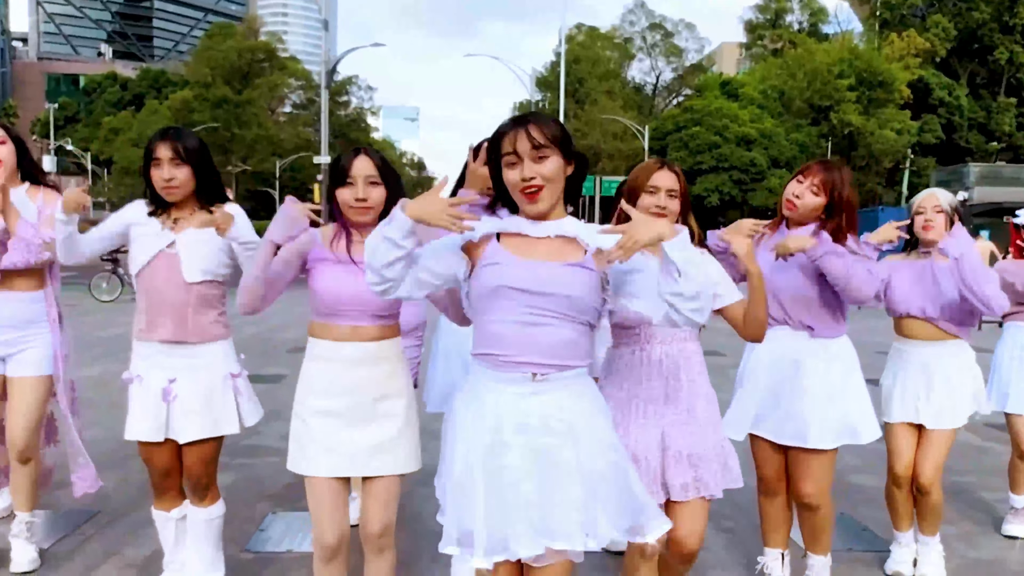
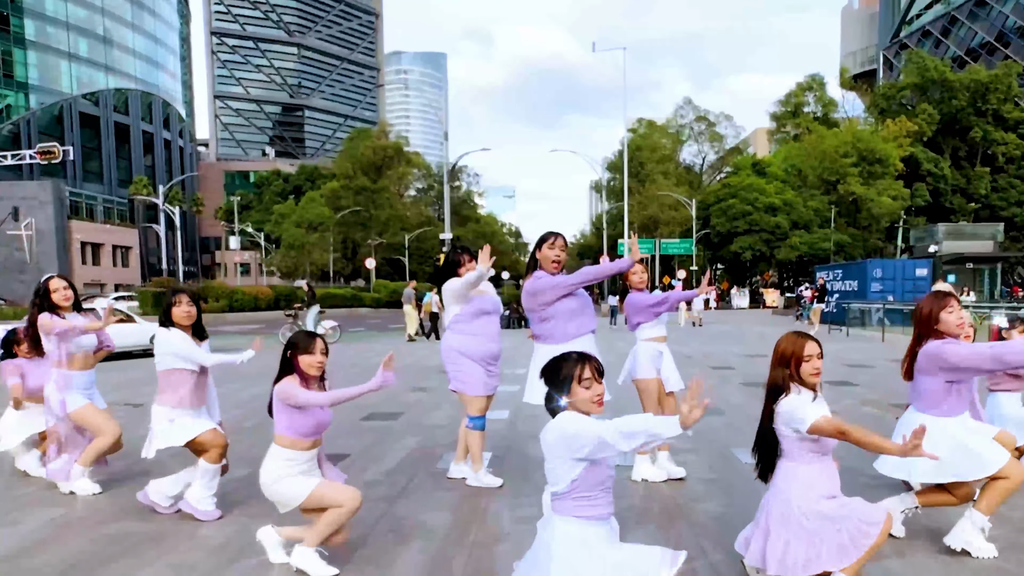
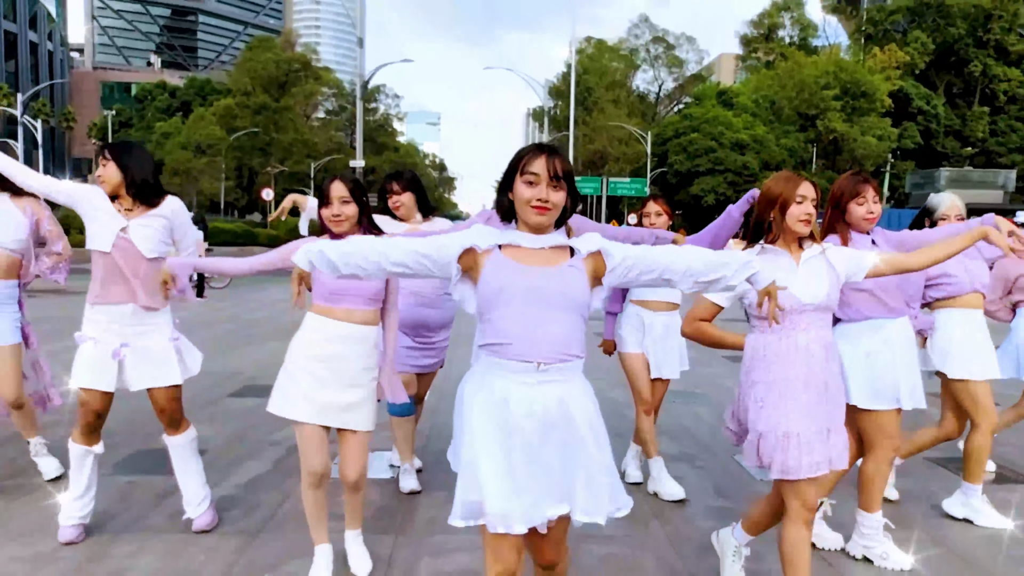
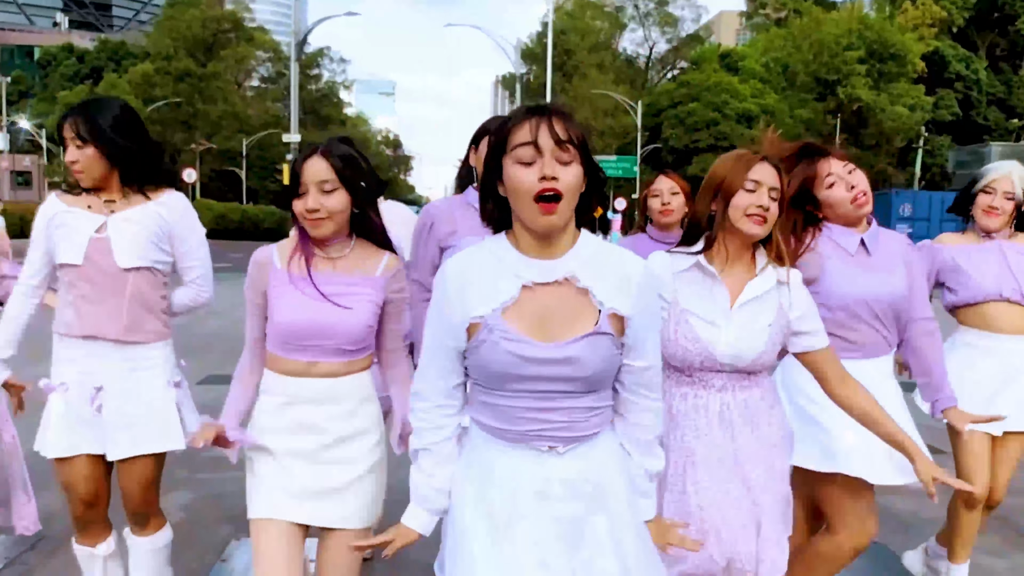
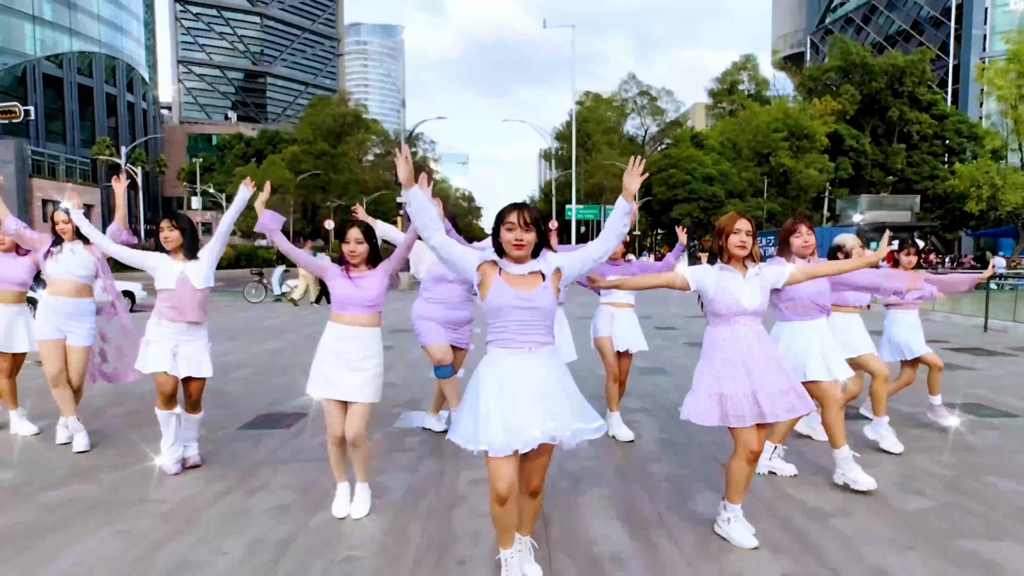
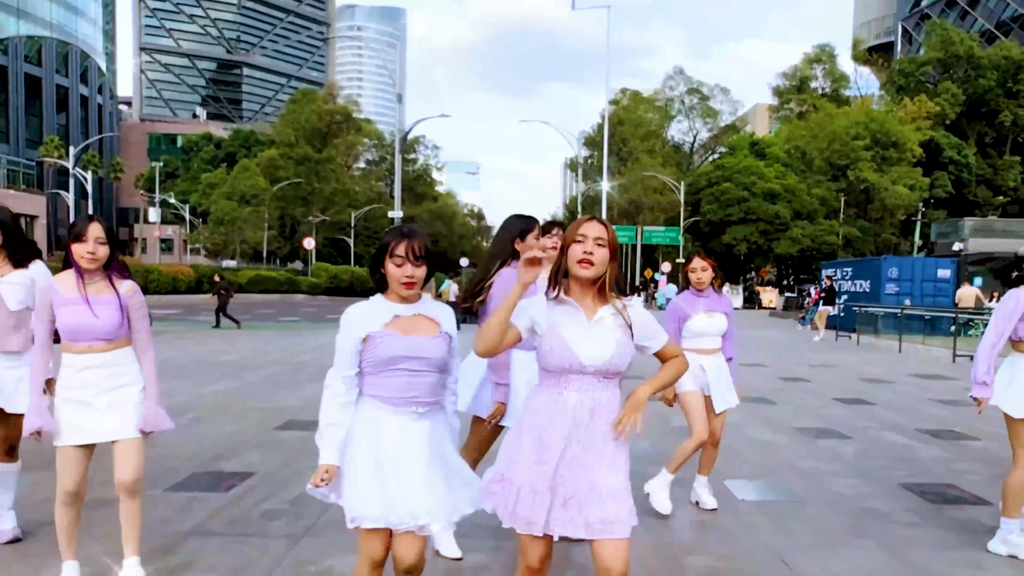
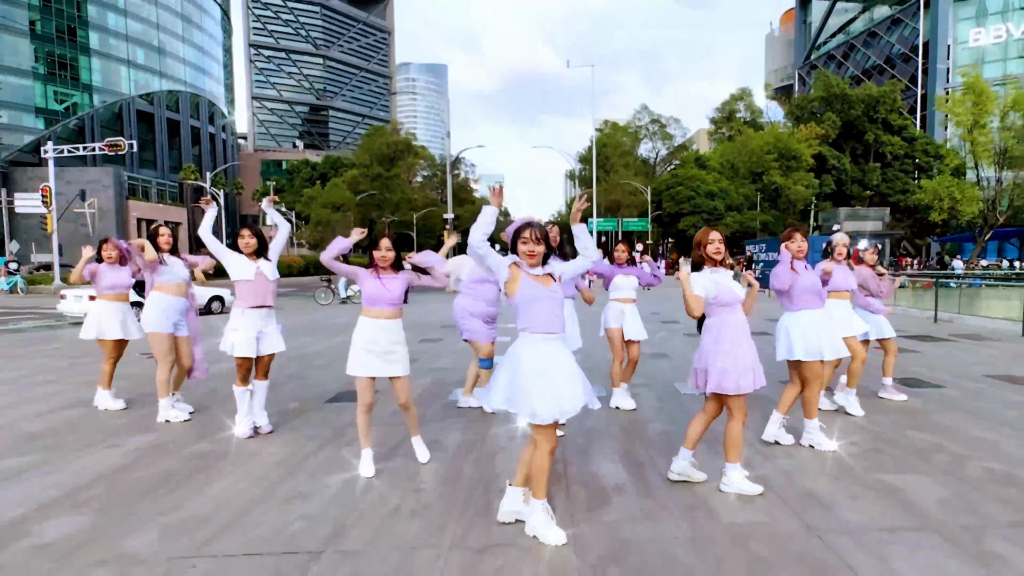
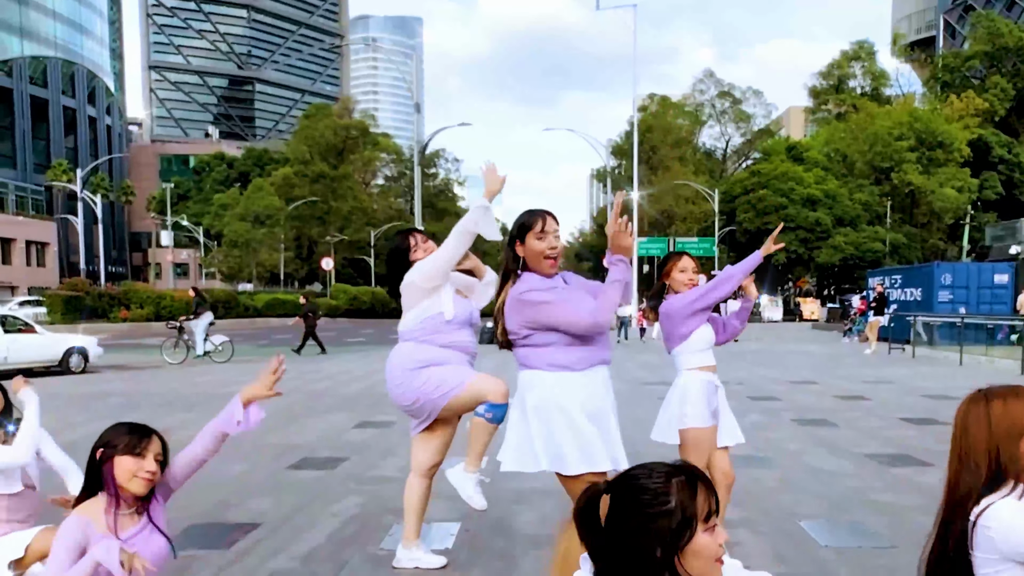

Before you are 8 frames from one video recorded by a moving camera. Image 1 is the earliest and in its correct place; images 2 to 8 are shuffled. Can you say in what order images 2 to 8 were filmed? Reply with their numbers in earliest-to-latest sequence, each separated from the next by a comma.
4, 3, 5, 7, 2, 8, 6
